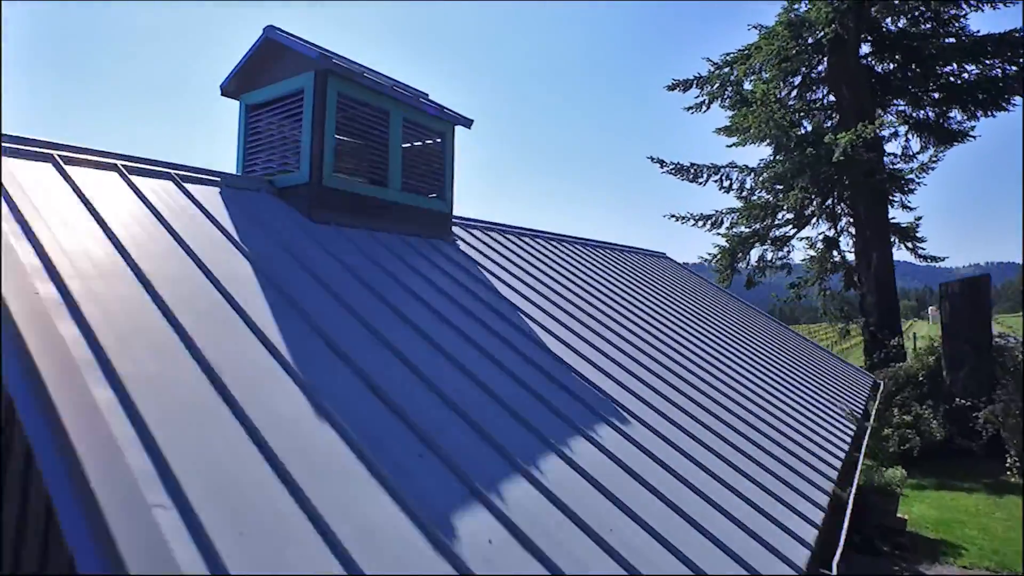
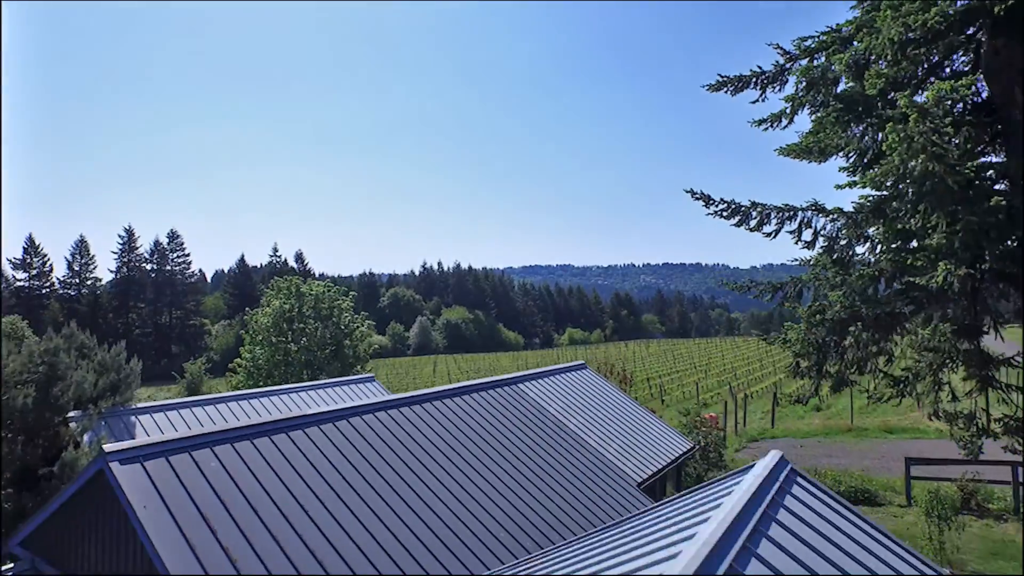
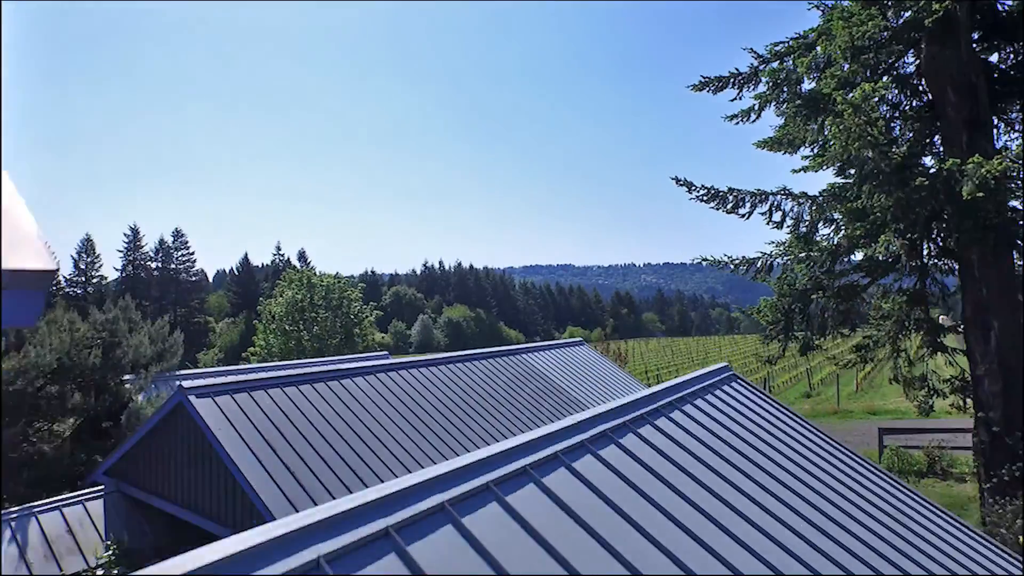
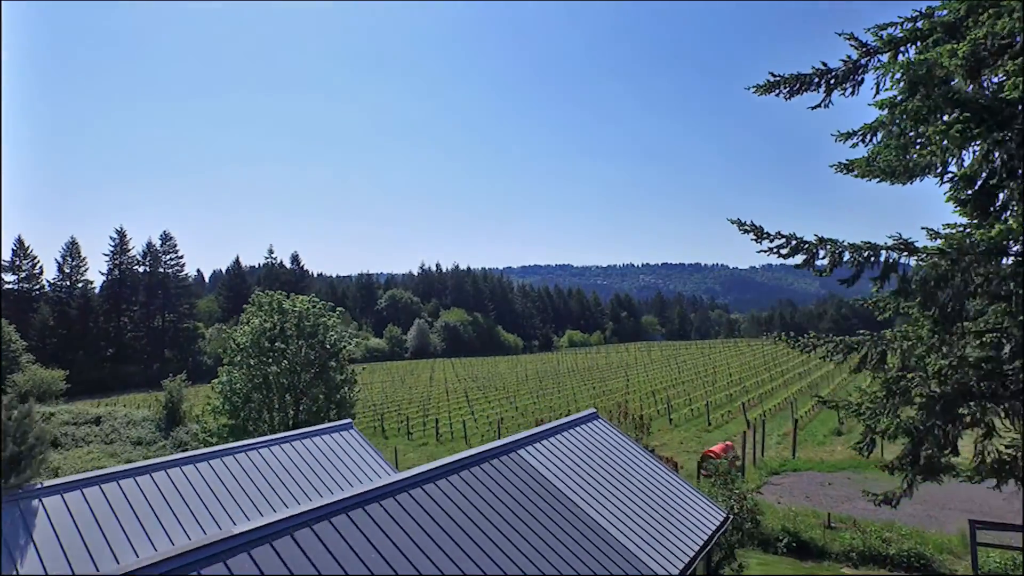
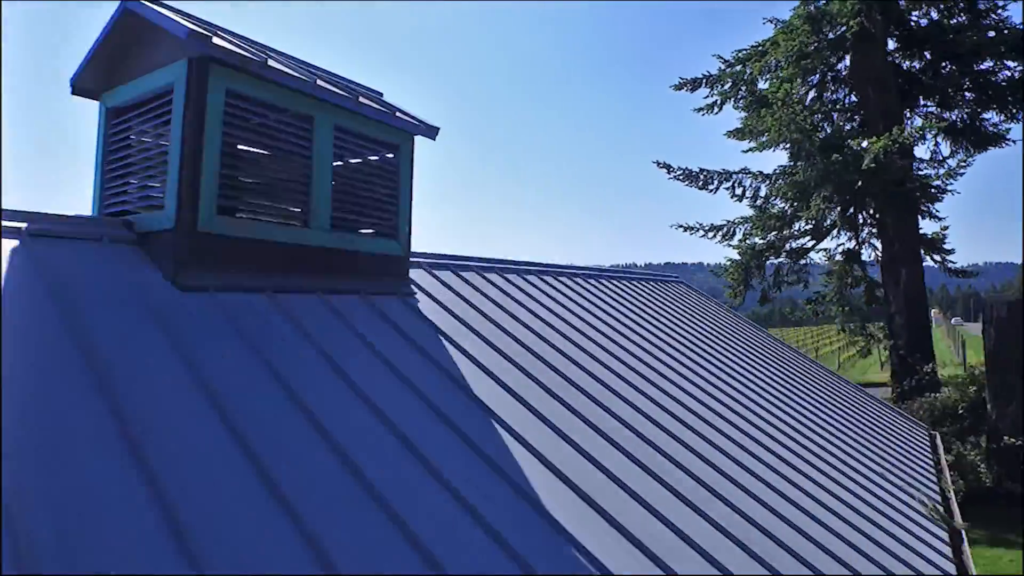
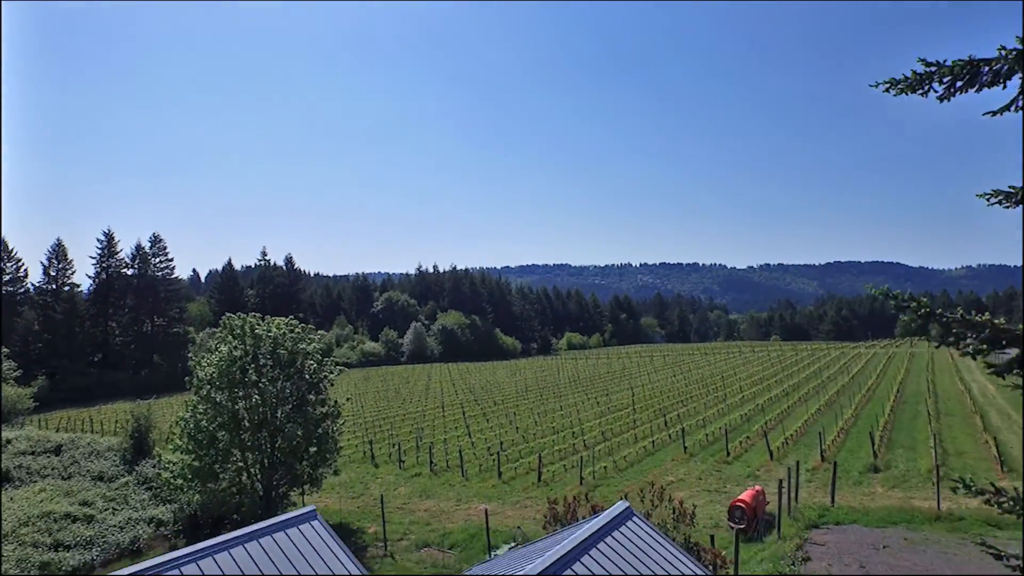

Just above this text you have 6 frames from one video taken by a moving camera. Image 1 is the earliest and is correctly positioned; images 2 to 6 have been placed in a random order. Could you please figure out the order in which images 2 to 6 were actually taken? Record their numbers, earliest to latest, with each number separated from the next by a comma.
5, 3, 2, 4, 6
